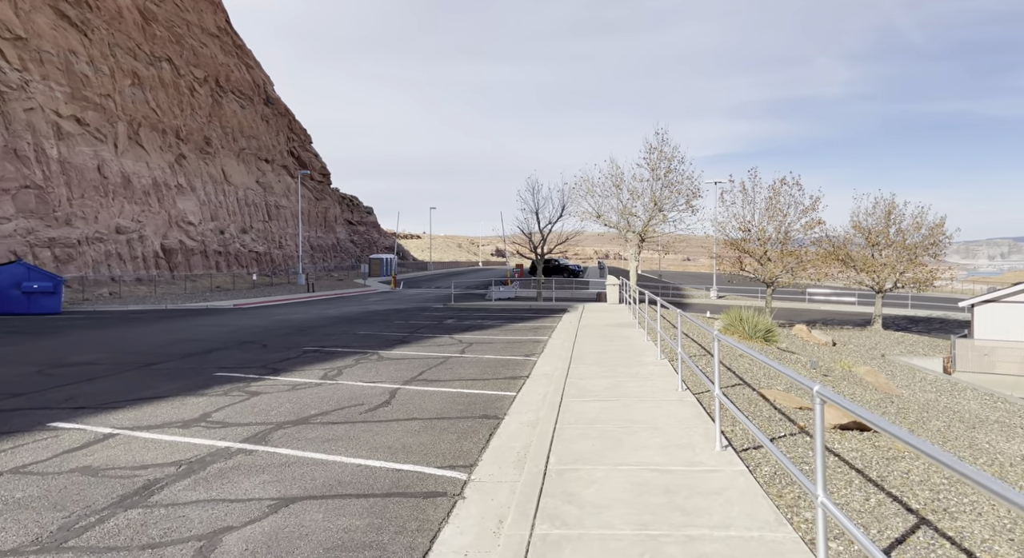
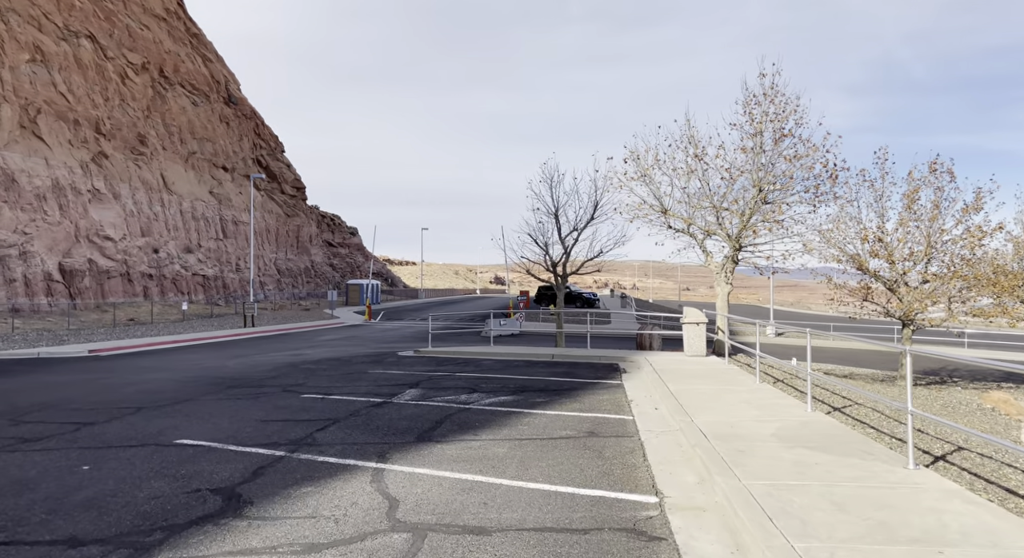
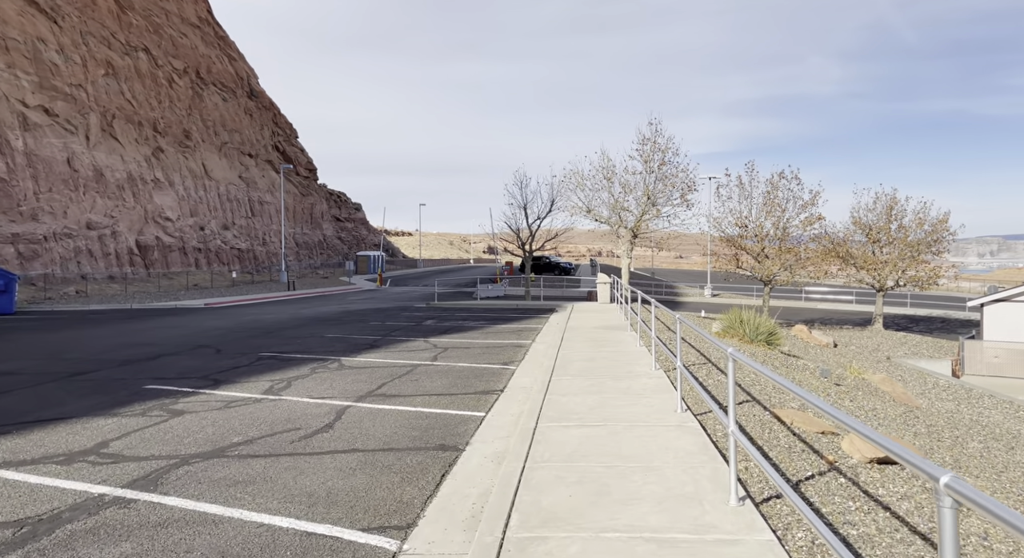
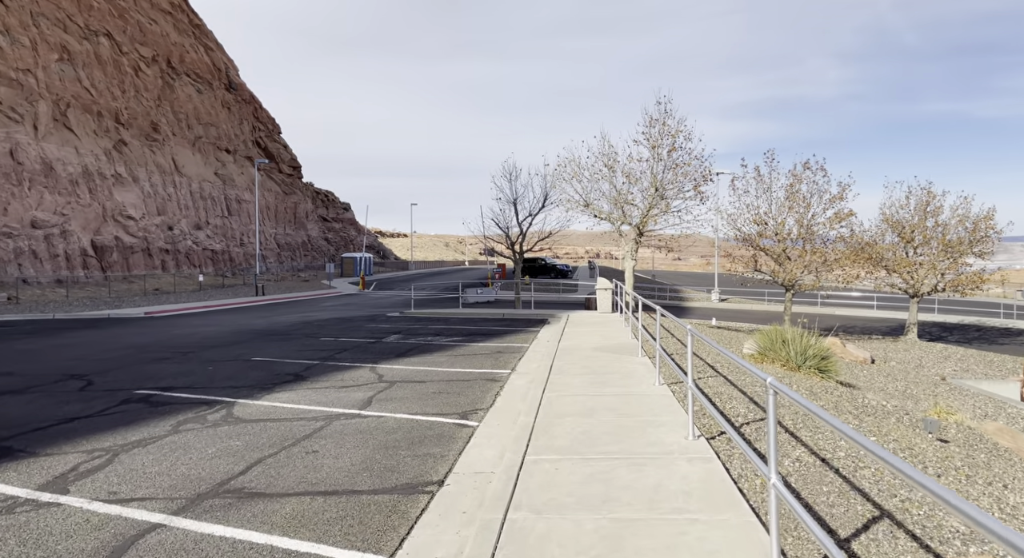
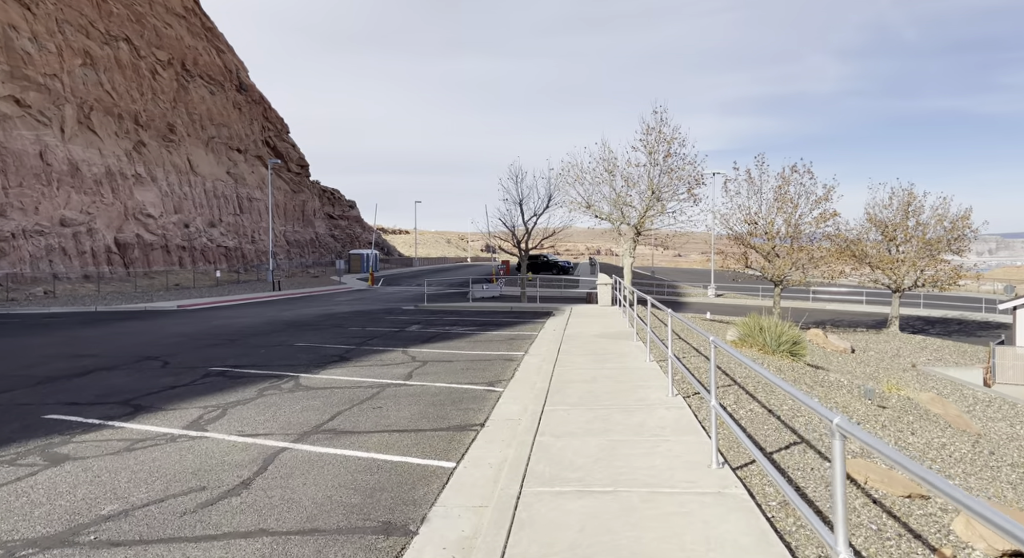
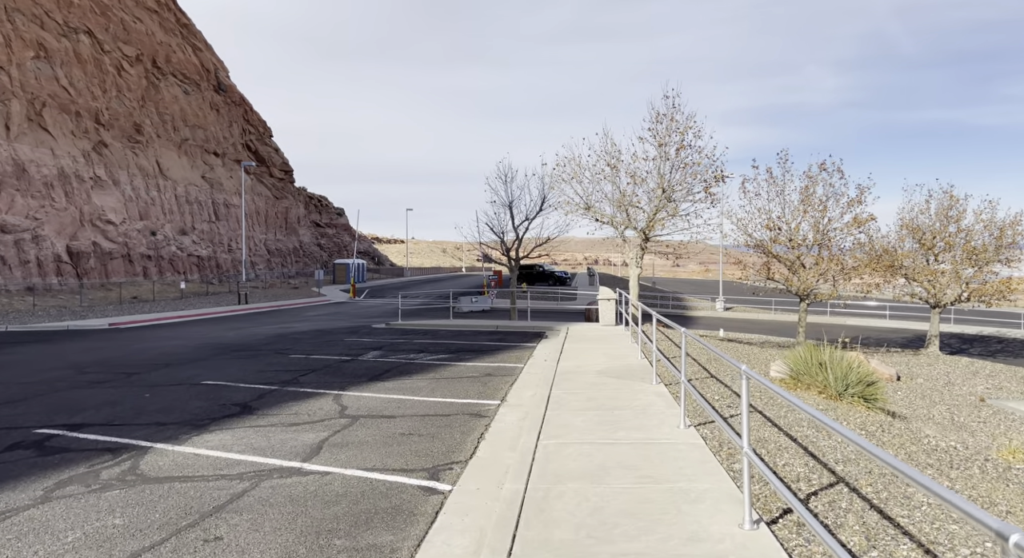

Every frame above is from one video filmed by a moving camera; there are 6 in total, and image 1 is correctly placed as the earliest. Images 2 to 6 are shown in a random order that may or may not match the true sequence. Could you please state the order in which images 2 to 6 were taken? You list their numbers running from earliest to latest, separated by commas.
3, 5, 4, 6, 2
